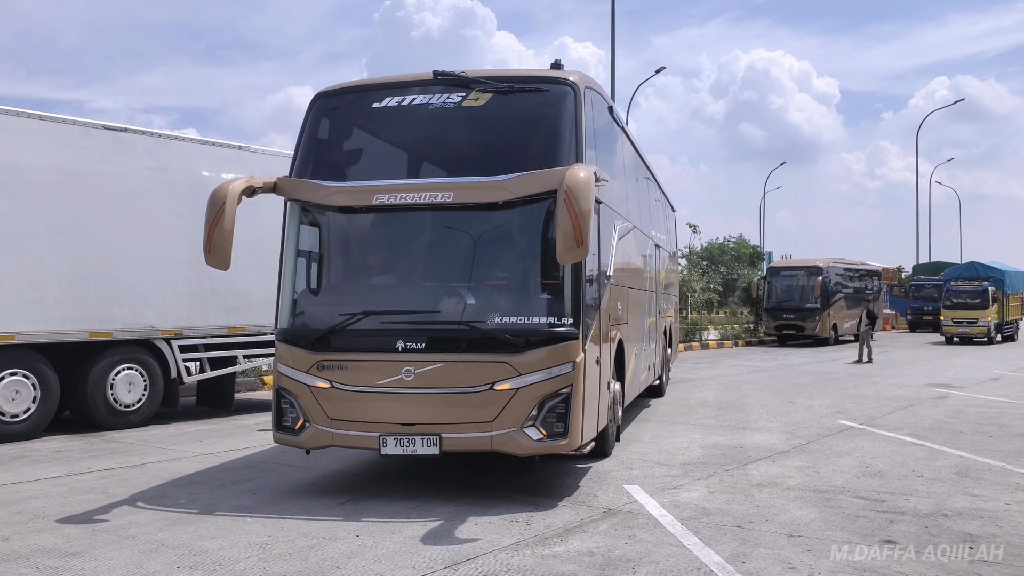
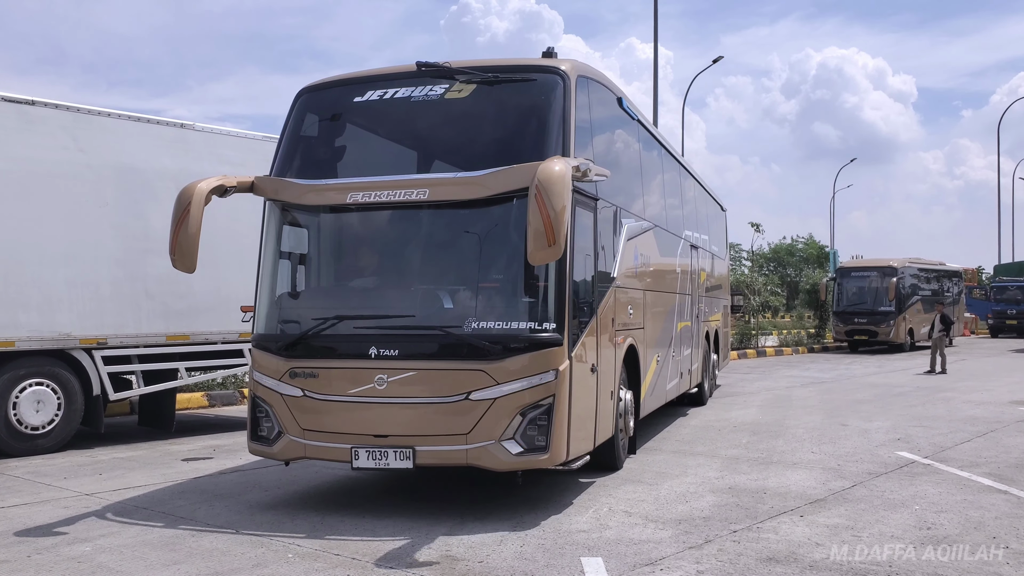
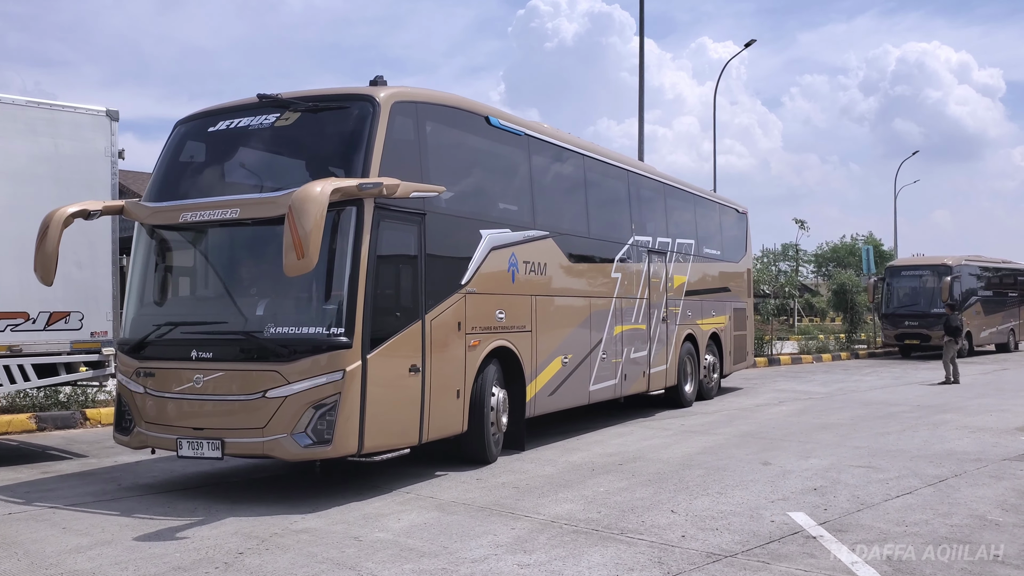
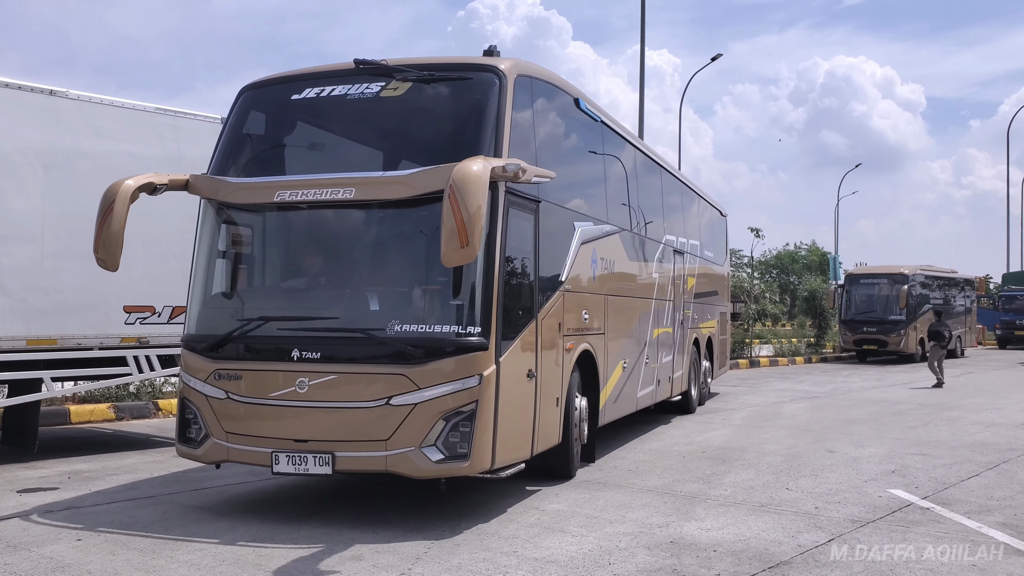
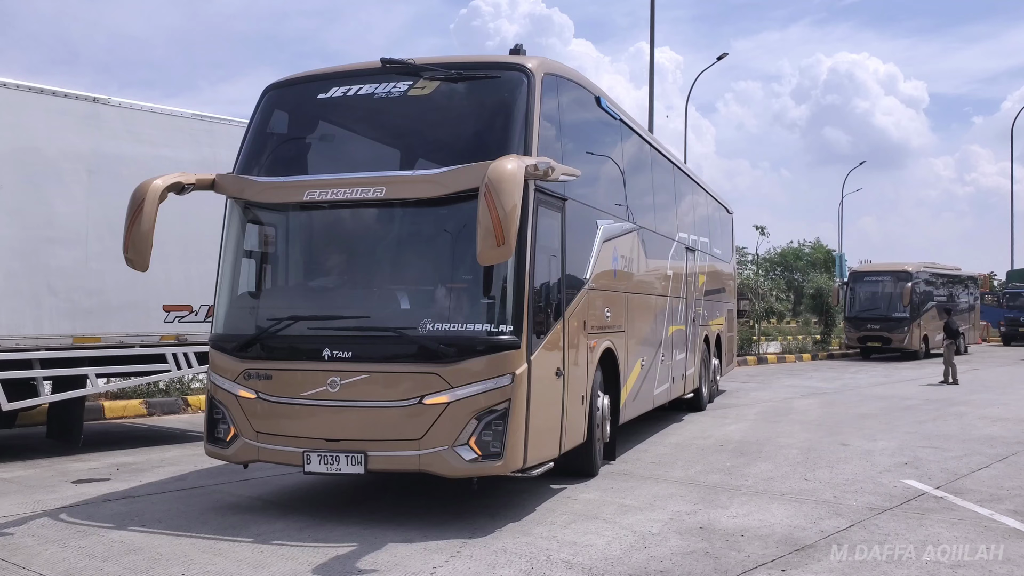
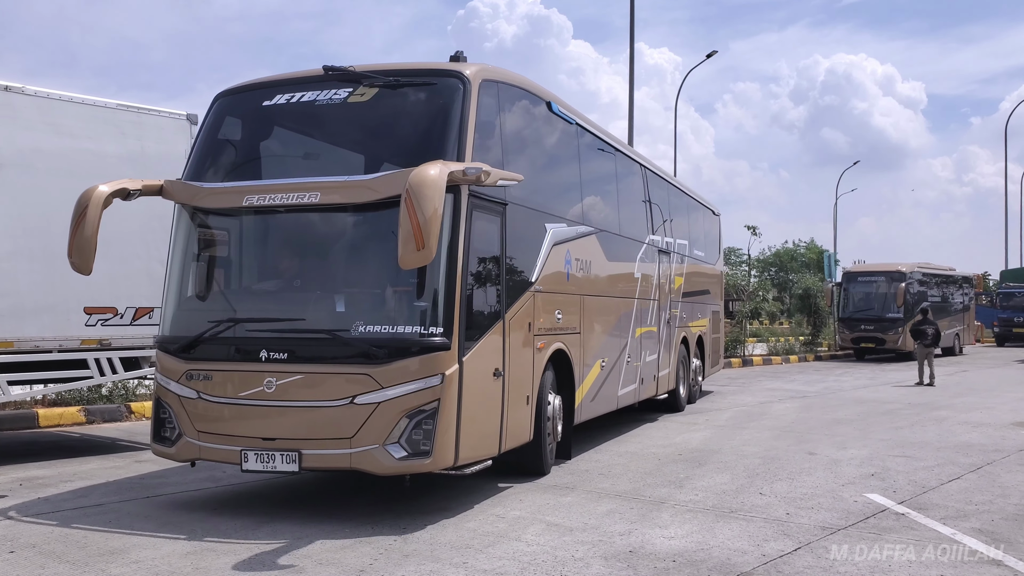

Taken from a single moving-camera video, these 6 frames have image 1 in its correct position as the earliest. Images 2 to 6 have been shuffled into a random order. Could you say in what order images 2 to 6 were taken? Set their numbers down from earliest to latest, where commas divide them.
2, 5, 4, 6, 3
